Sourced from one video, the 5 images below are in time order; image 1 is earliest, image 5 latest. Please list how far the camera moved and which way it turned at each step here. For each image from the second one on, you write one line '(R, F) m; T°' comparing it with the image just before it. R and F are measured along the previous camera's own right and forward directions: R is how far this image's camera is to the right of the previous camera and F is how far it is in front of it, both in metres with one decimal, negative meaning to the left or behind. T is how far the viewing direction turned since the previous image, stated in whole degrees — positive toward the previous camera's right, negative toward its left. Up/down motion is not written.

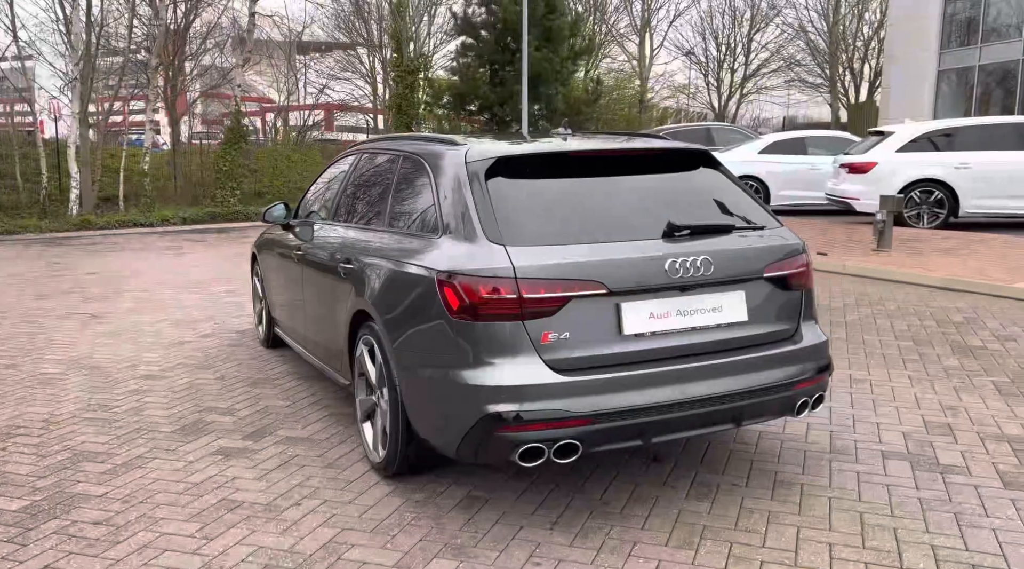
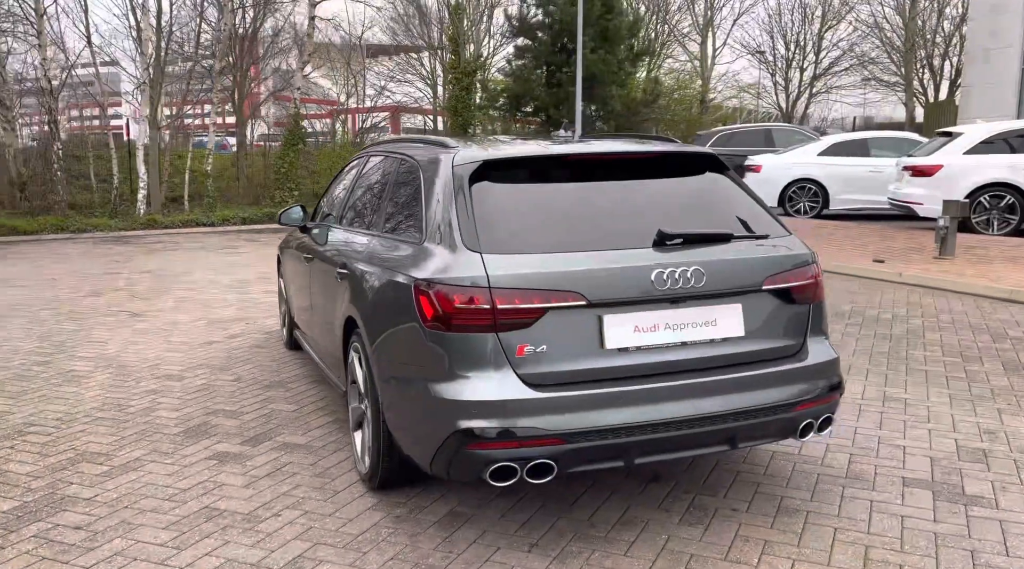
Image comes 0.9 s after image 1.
(+0.4, +0.2) m; -5°
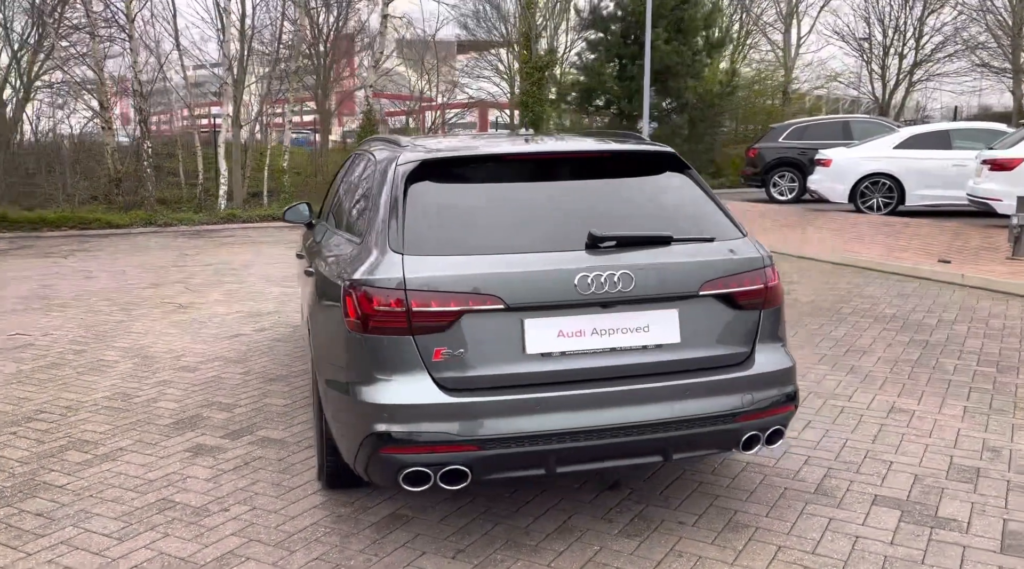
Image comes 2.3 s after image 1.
(+0.7, +0.1) m; -6°
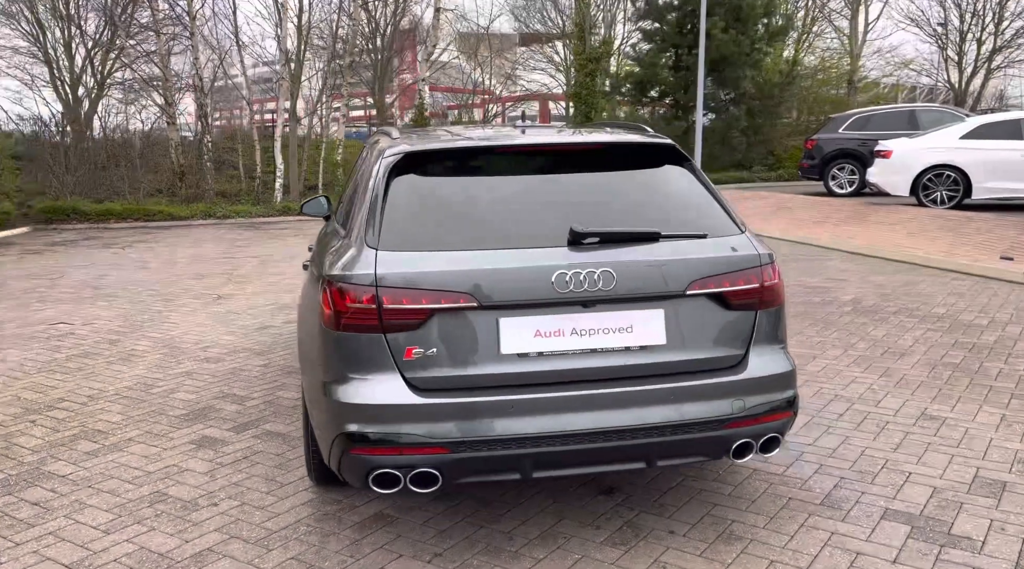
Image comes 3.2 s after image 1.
(+0.3, +0.1) m; -4°
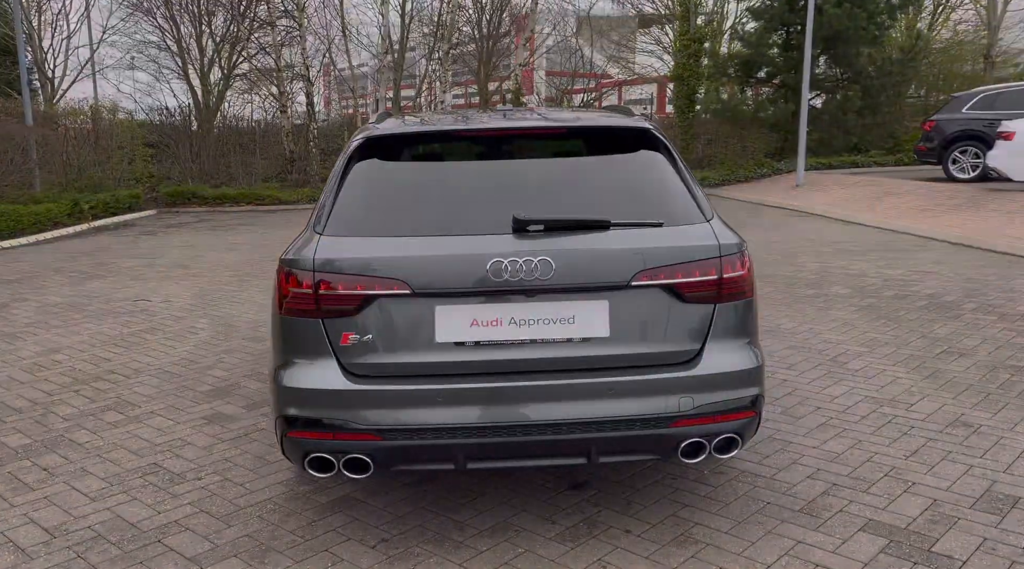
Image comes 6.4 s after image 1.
(+0.7, +0.1) m; -8°
